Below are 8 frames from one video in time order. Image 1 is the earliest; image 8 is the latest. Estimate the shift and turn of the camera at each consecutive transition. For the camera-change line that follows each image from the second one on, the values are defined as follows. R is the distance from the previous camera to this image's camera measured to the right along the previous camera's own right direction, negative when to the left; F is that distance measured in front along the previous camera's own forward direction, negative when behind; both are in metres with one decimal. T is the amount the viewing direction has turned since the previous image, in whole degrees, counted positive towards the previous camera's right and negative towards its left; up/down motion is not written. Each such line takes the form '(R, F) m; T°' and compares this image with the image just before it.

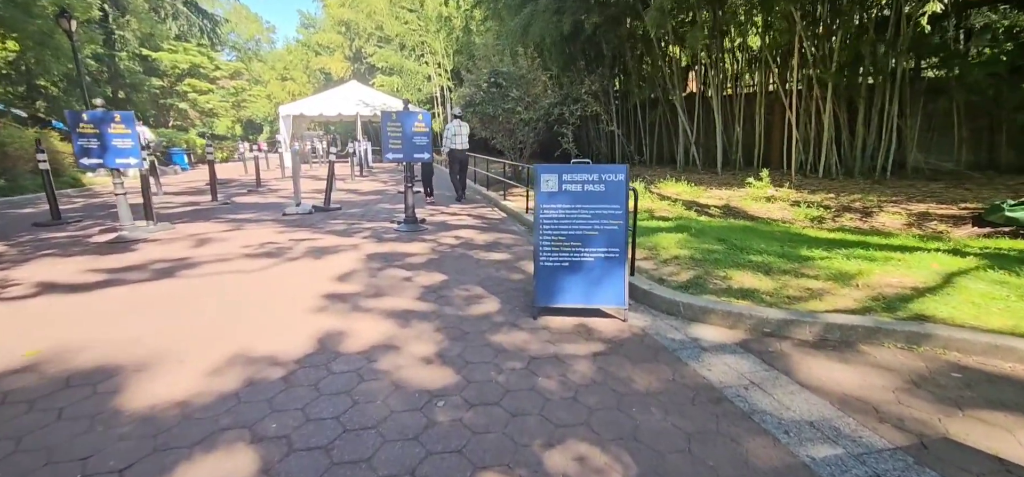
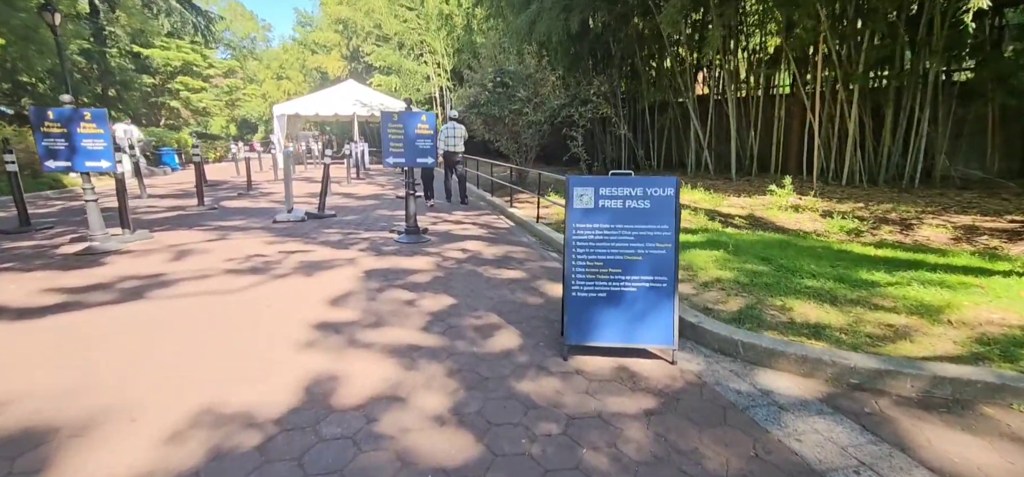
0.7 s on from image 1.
(-0.2, +0.5) m; +1°
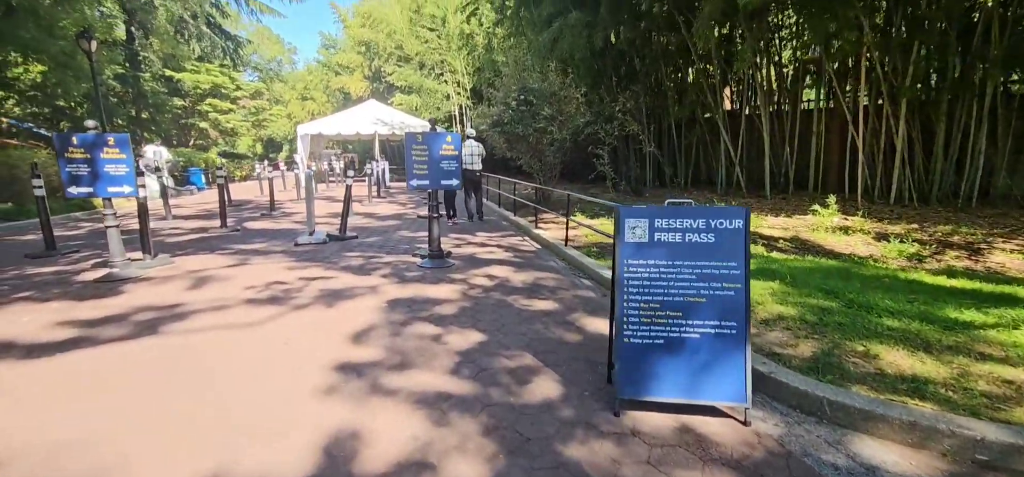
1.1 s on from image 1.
(-0.1, +0.3) m; -2°
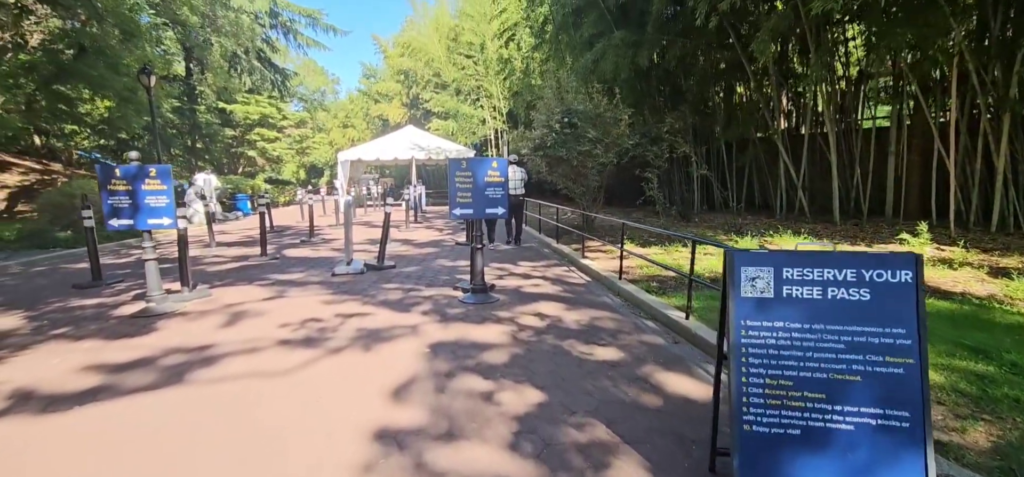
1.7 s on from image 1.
(-0.2, +0.5) m; -4°
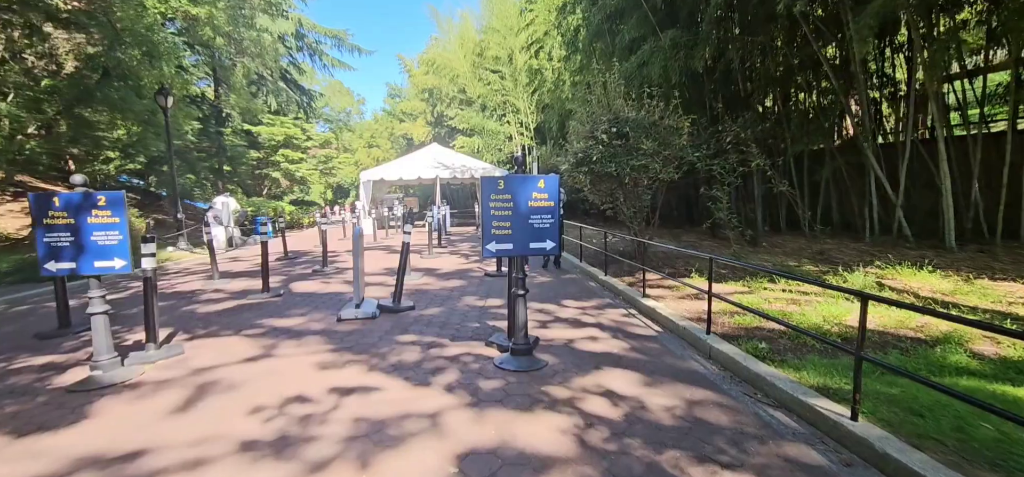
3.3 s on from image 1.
(-0.3, +1.5) m; -3°
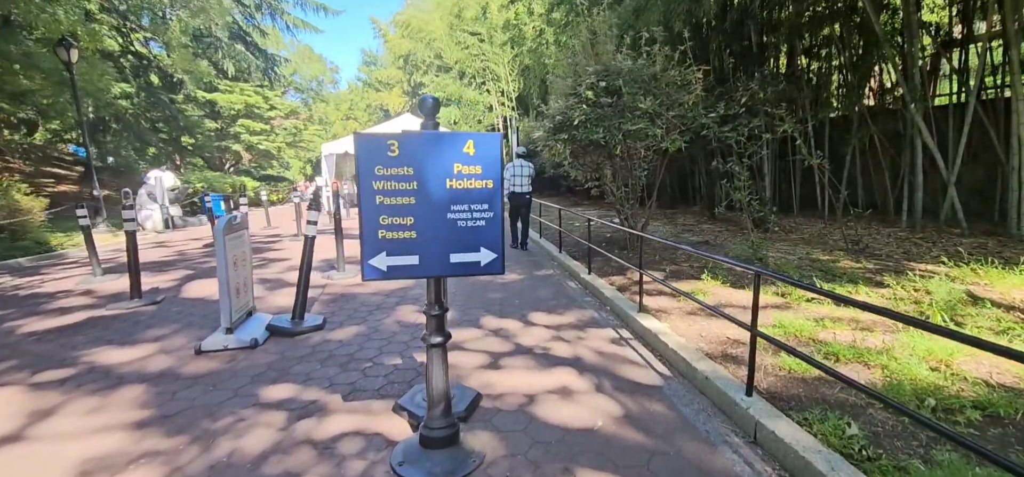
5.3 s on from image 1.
(+0.4, +2.0) m; +2°
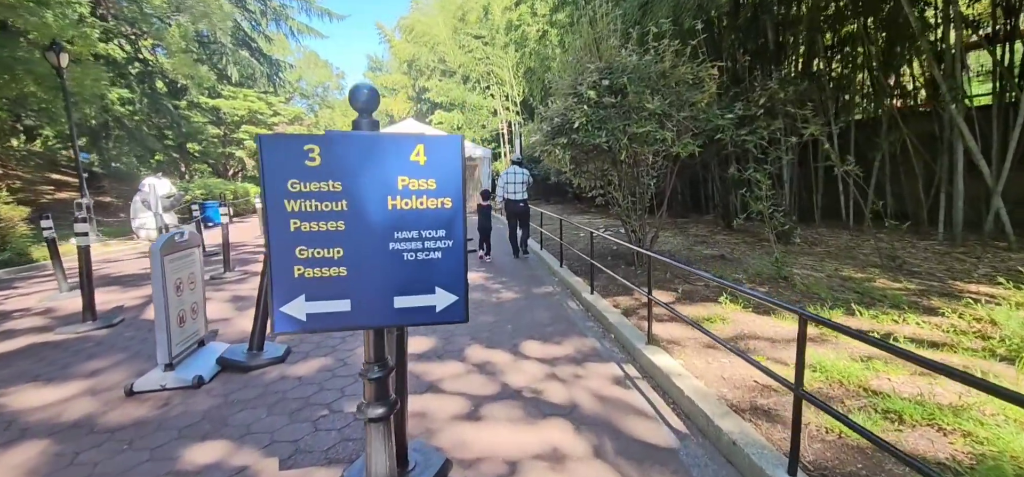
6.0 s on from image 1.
(+0.2, +0.7) m; -1°
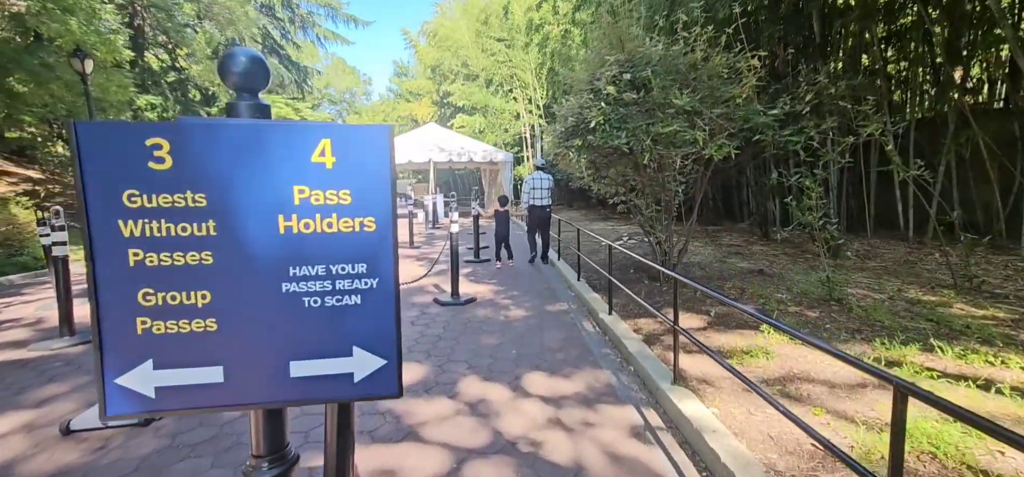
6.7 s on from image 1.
(+0.2, +0.7) m; -3°
